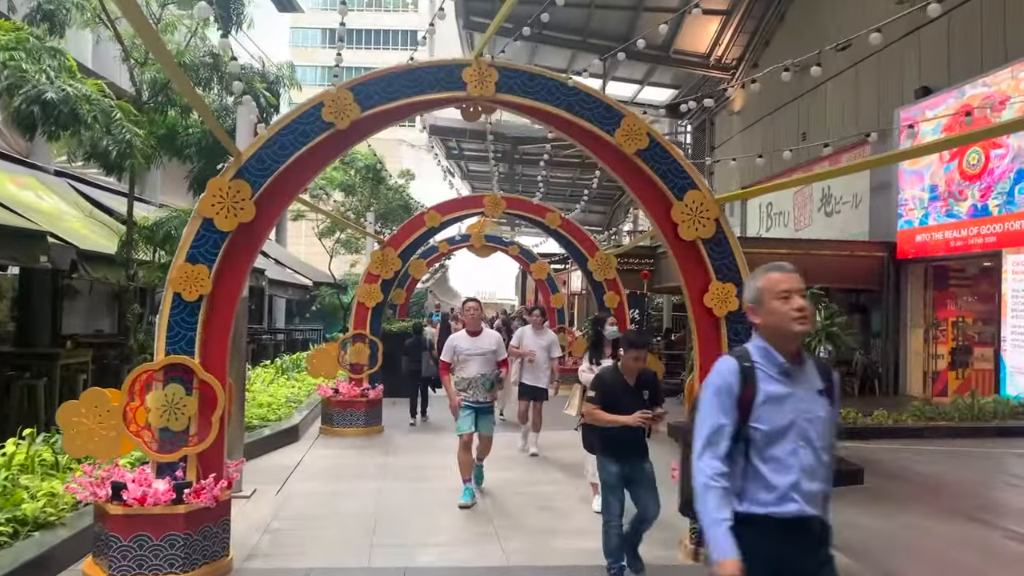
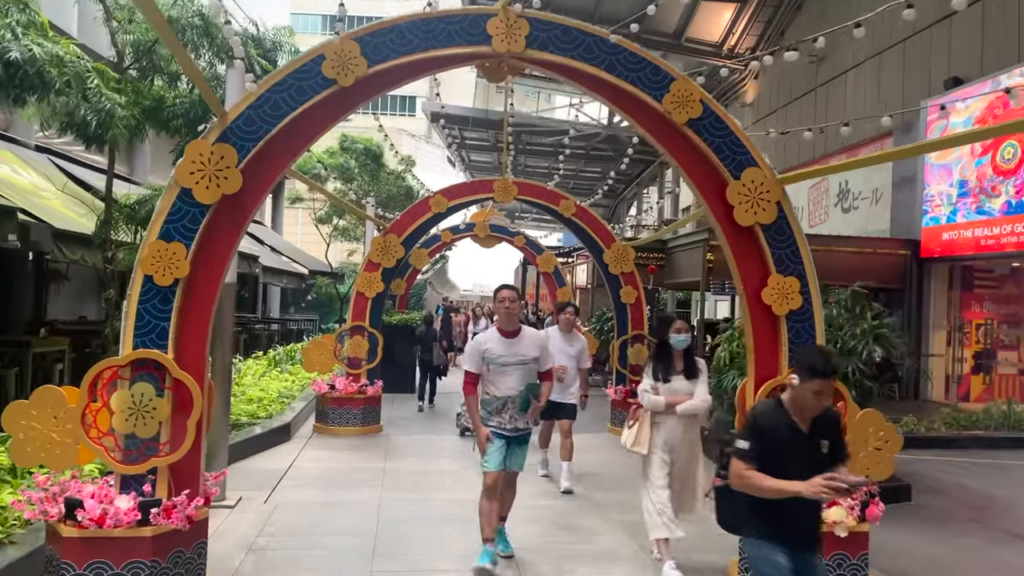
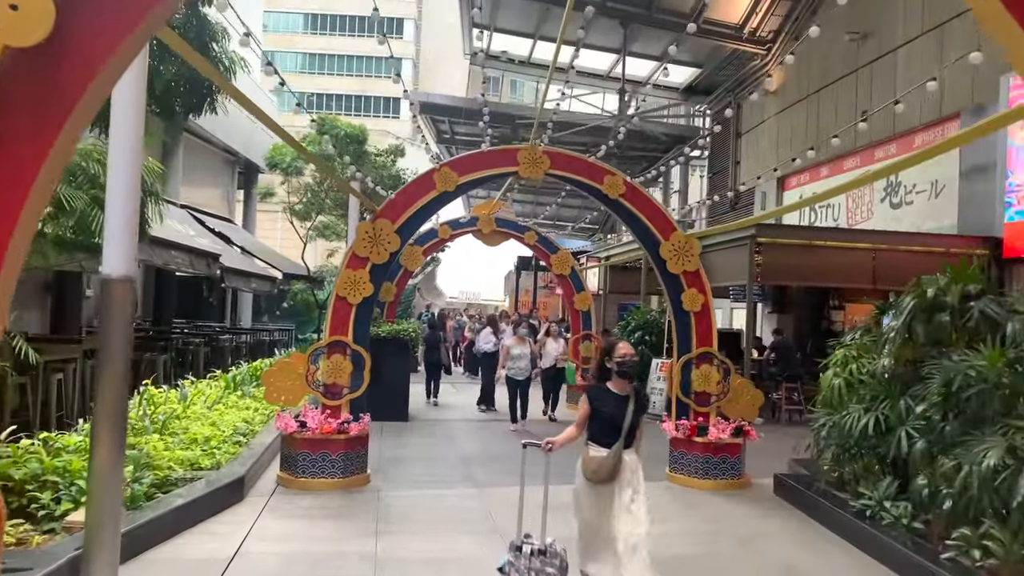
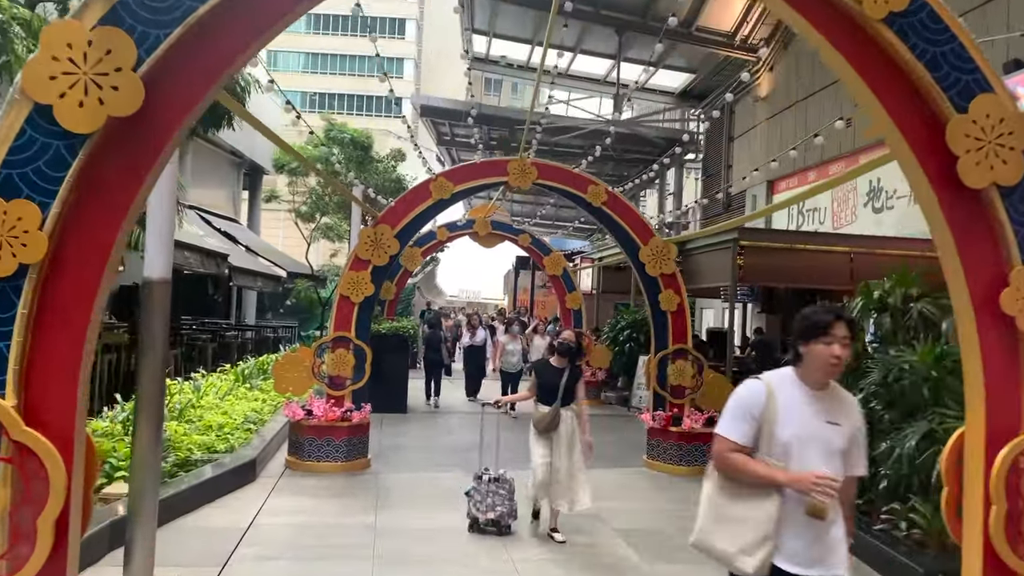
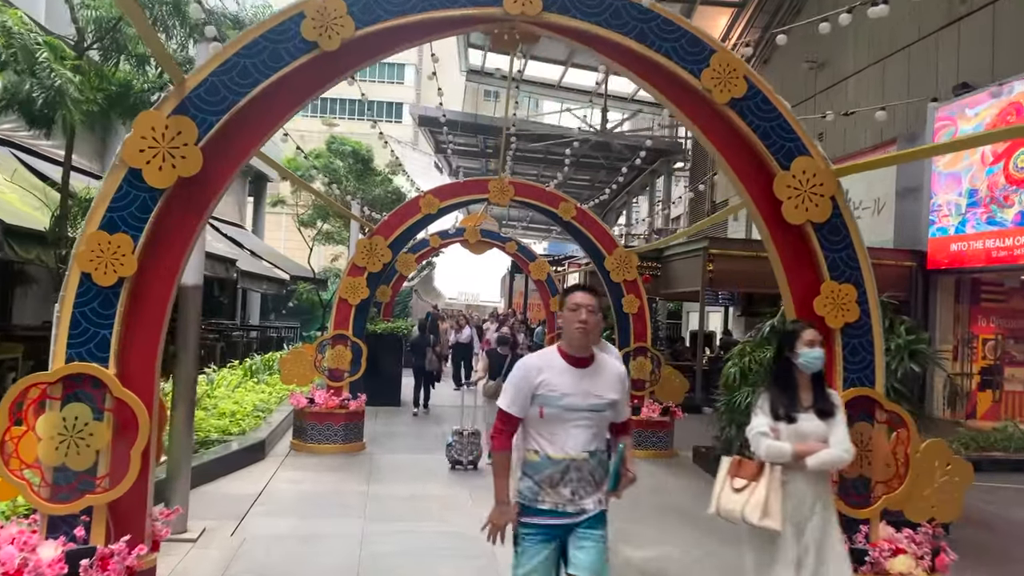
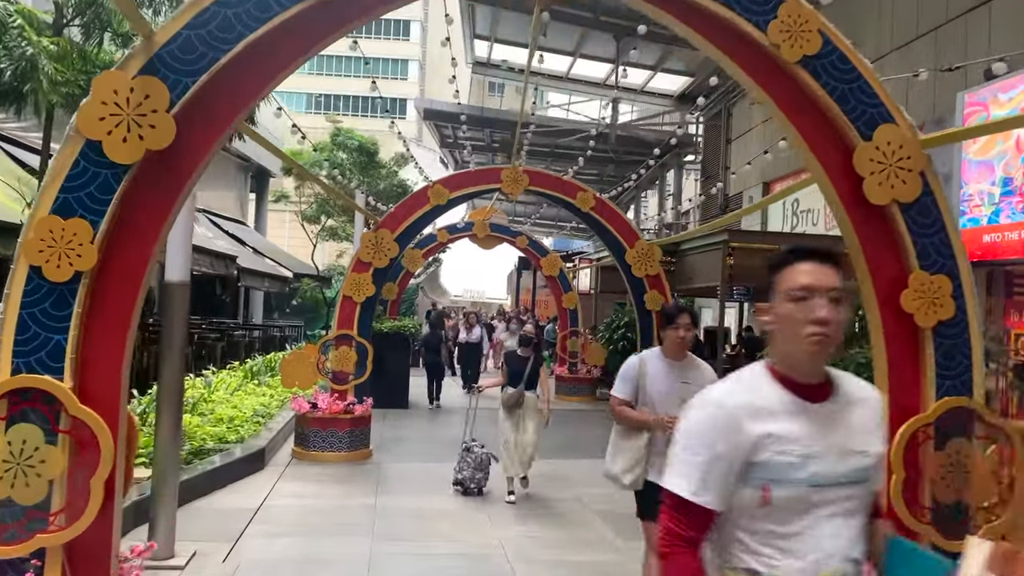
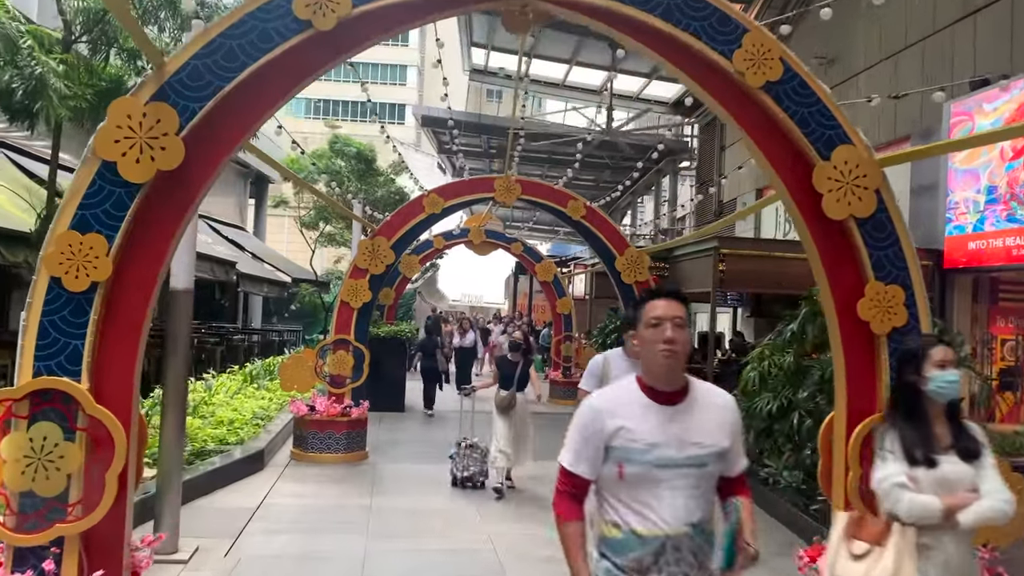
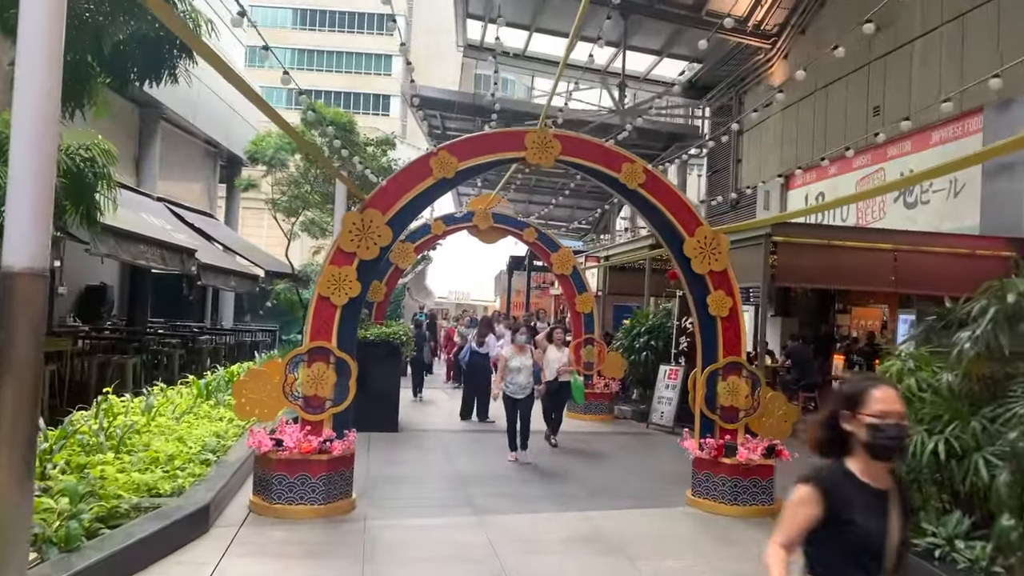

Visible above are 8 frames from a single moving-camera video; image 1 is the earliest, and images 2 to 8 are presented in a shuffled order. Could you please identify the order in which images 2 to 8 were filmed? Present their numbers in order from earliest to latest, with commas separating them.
2, 5, 7, 6, 4, 3, 8
